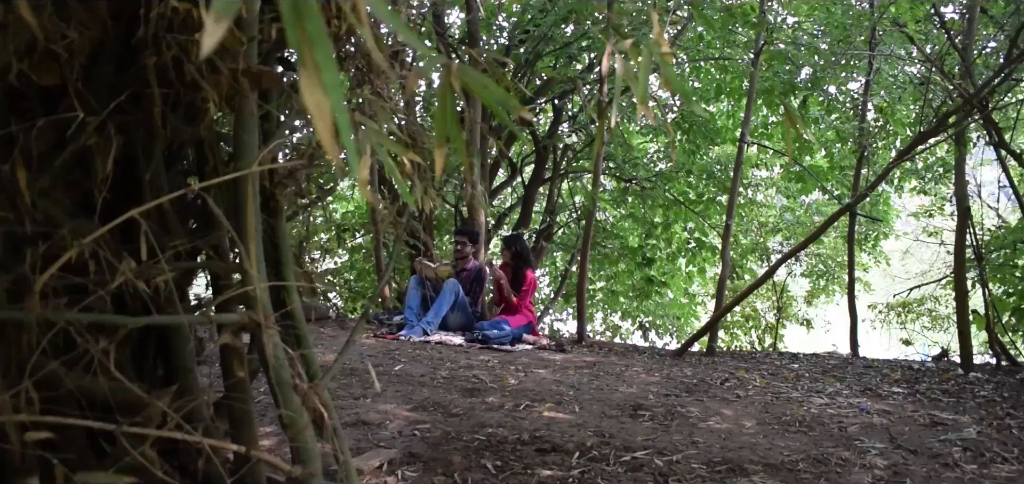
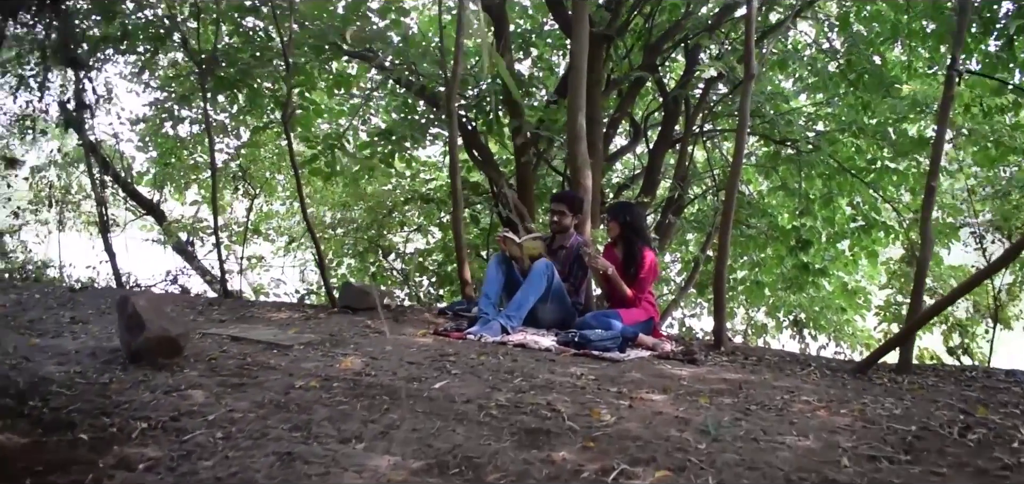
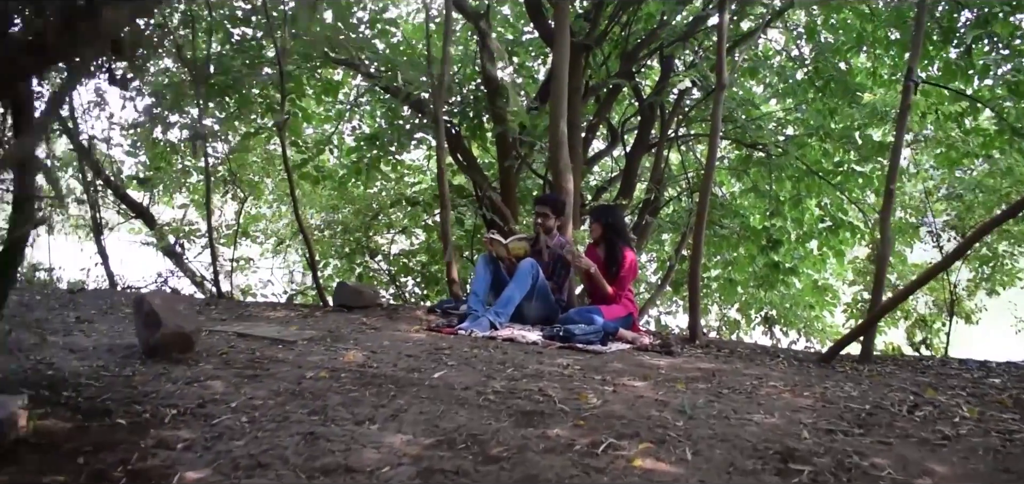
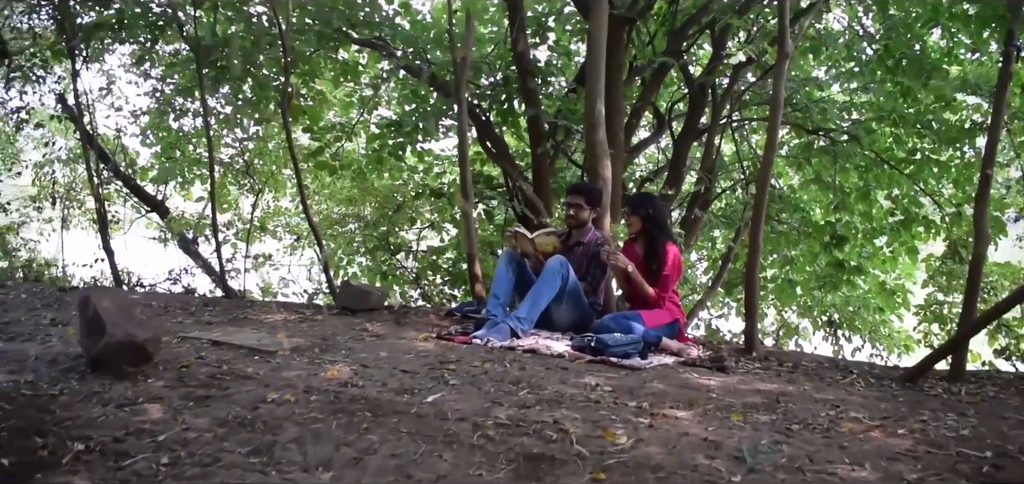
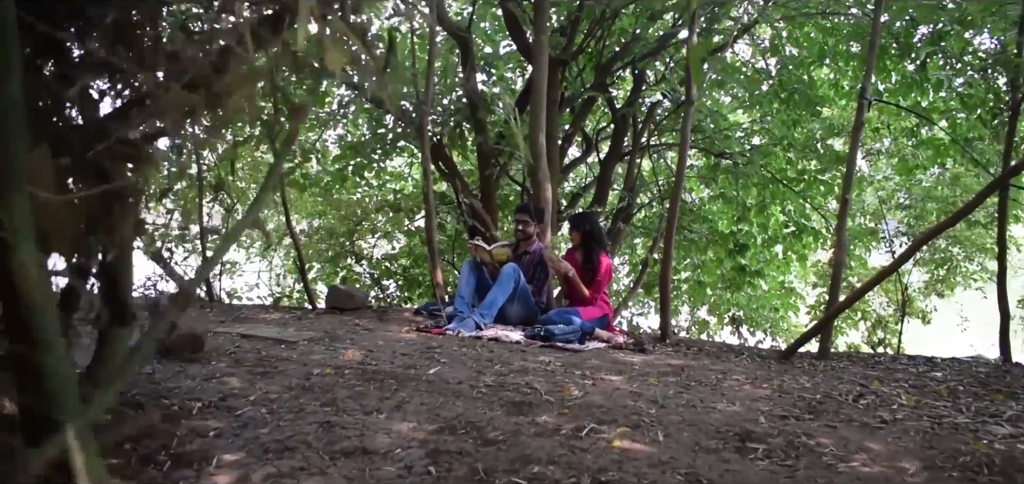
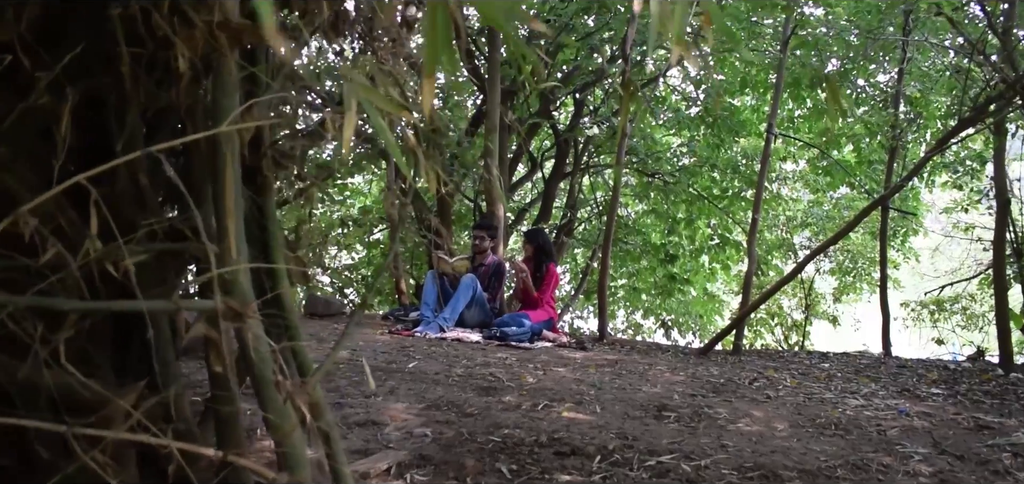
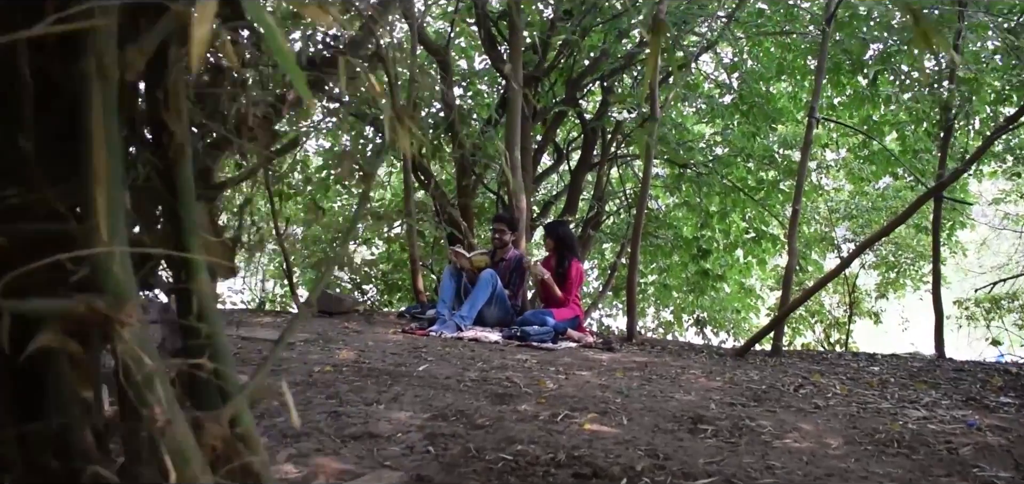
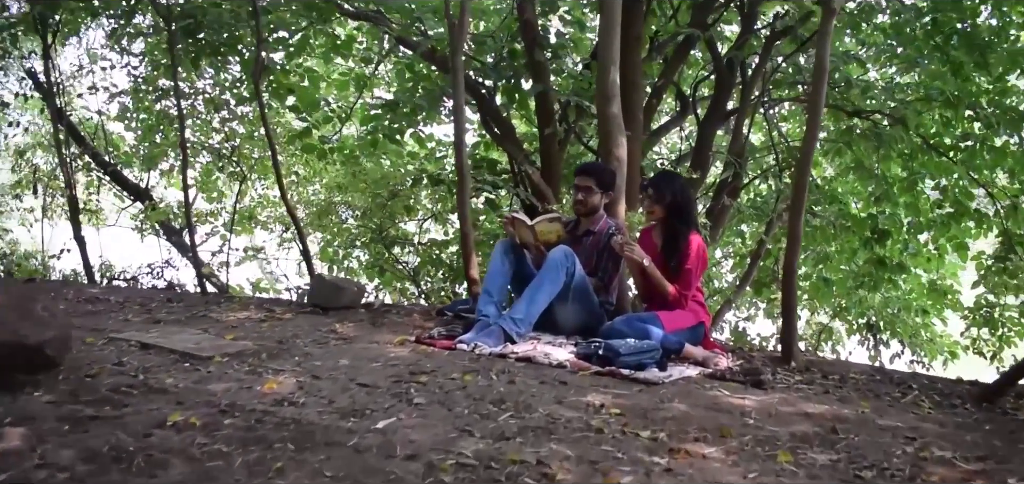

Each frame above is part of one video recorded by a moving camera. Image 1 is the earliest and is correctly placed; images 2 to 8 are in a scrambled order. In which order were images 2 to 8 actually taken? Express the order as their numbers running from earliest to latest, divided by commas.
6, 7, 5, 3, 2, 4, 8
